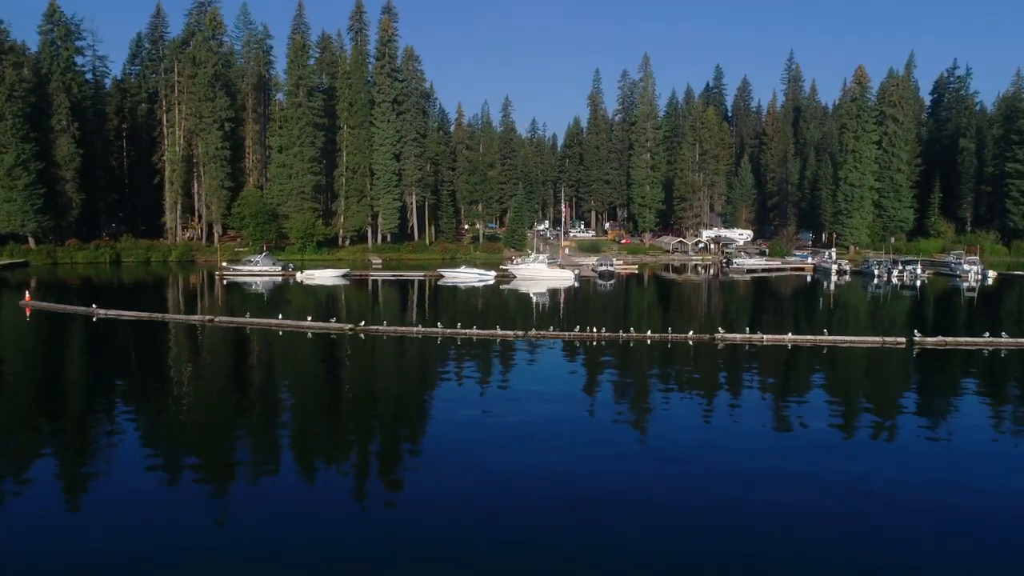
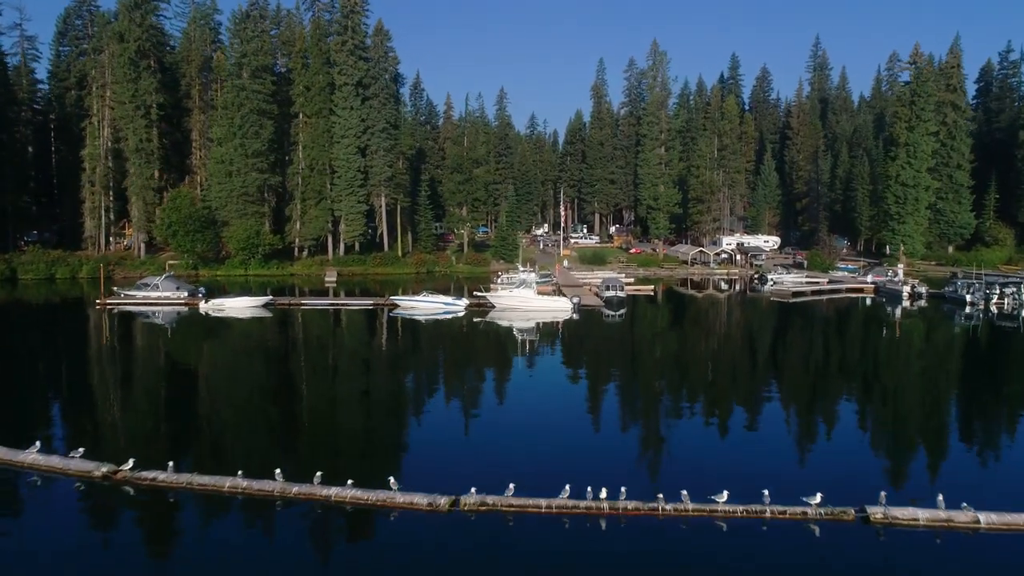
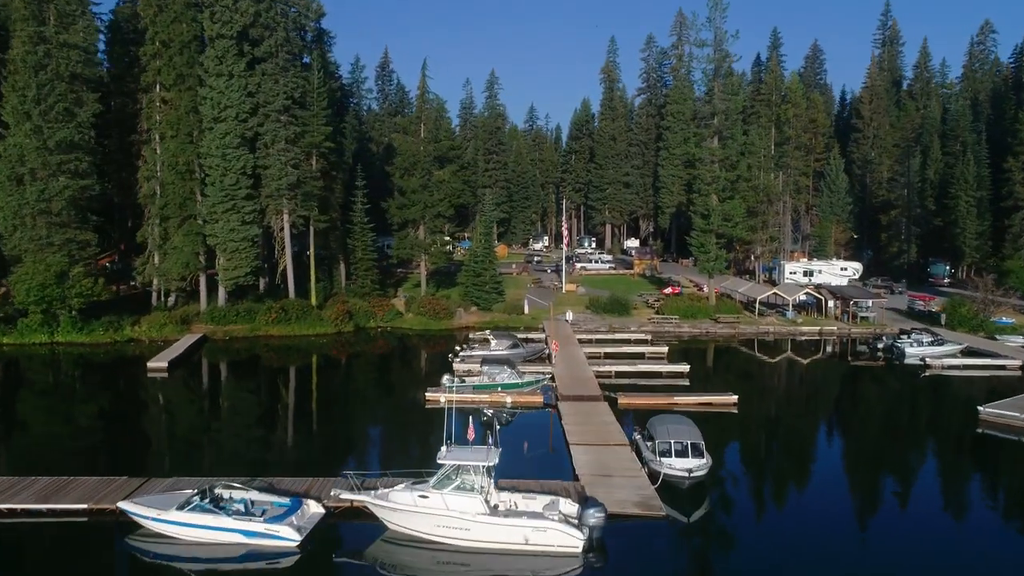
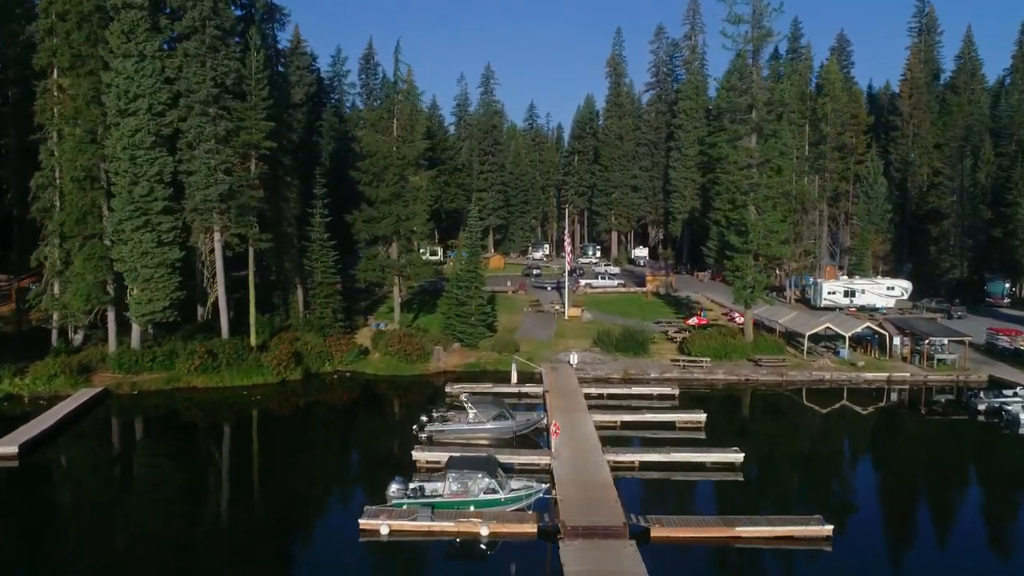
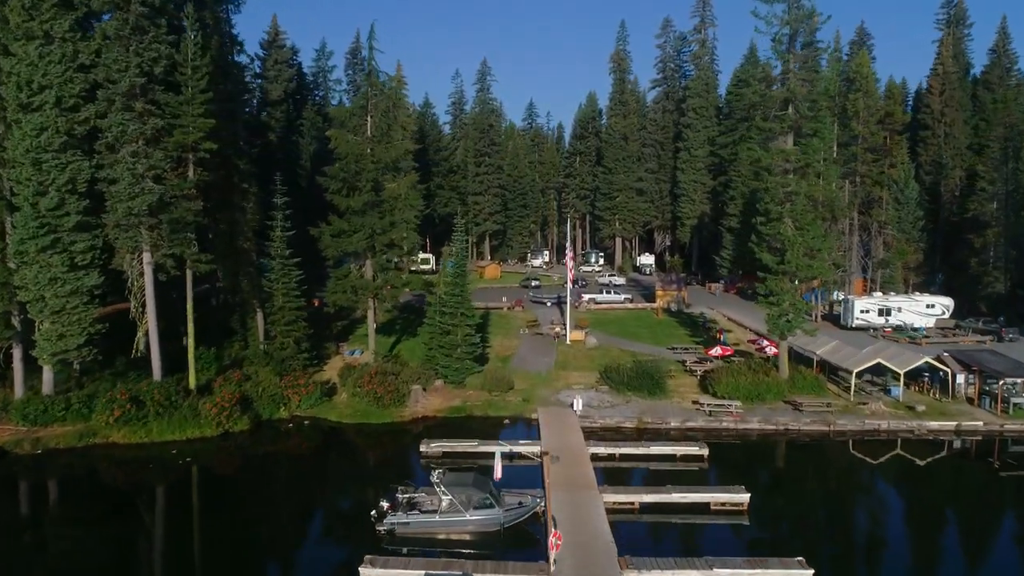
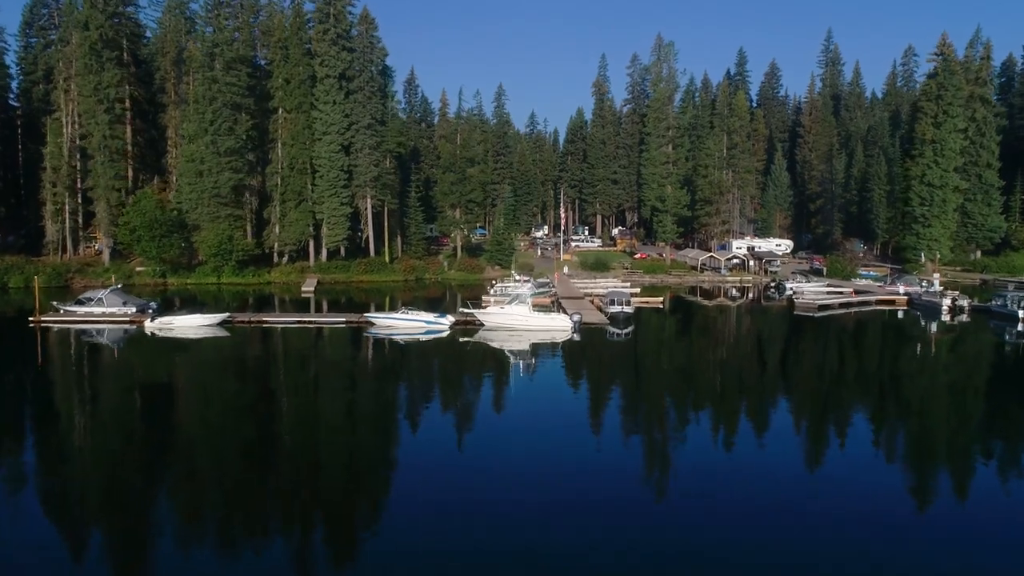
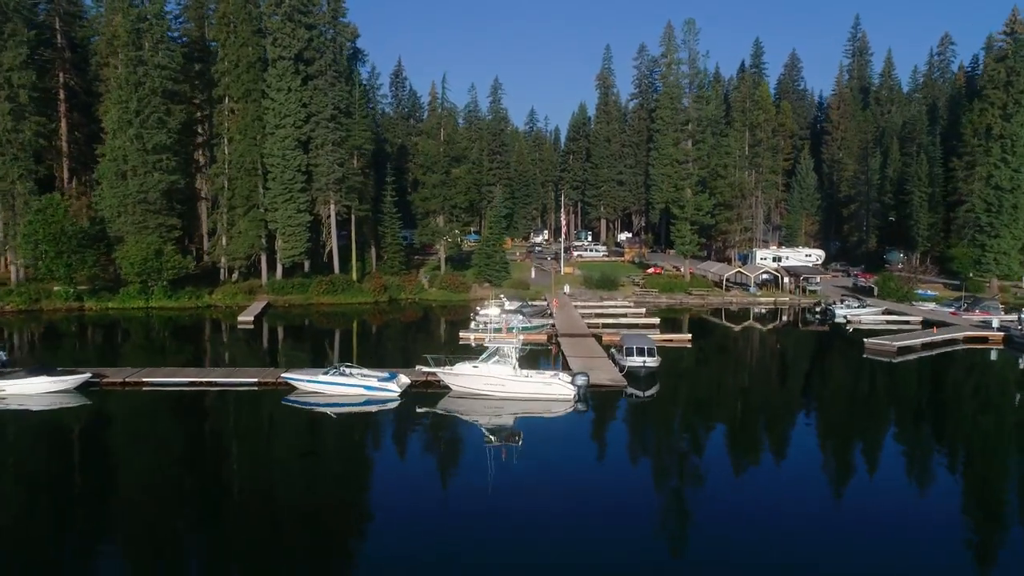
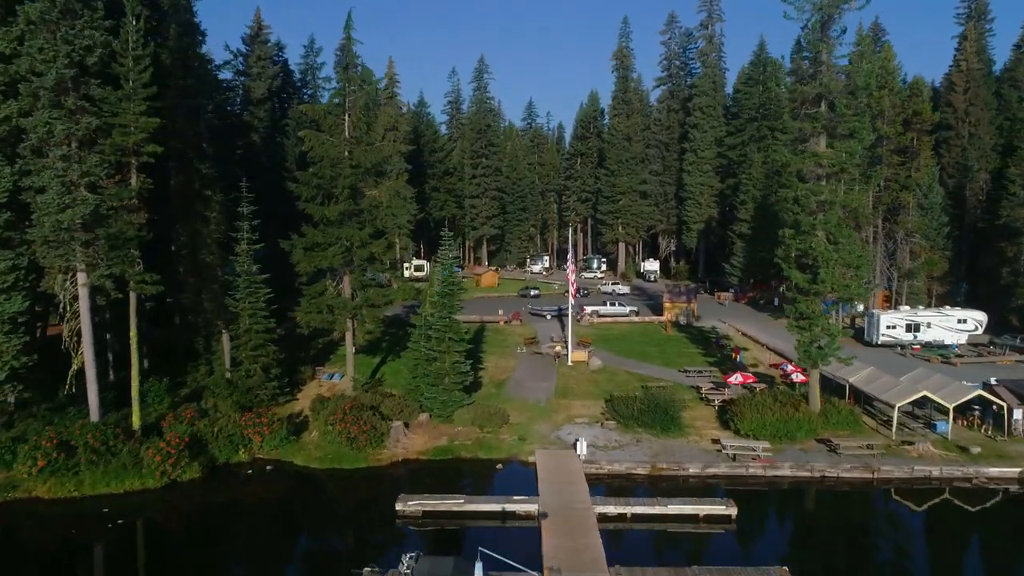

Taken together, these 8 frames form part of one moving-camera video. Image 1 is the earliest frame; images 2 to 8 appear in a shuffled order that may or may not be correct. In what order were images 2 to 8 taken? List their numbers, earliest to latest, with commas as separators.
2, 6, 7, 3, 4, 5, 8
